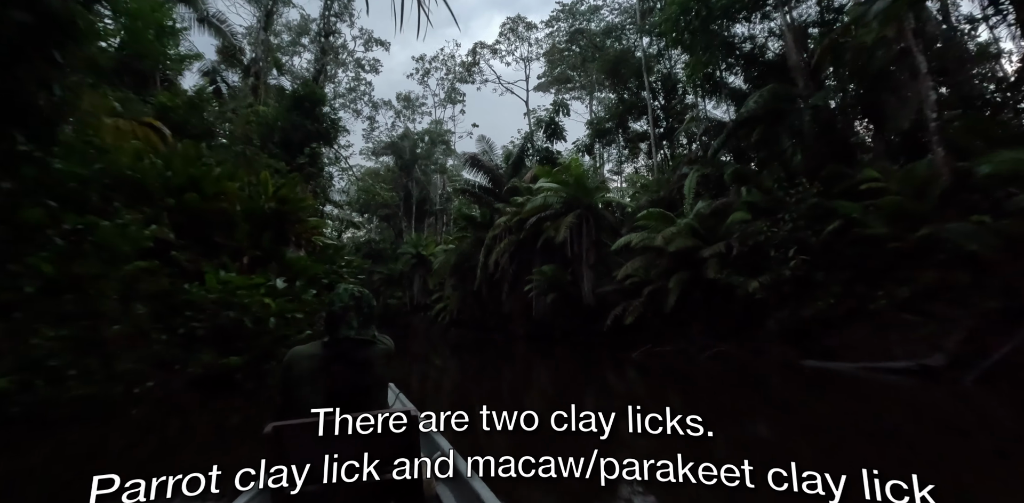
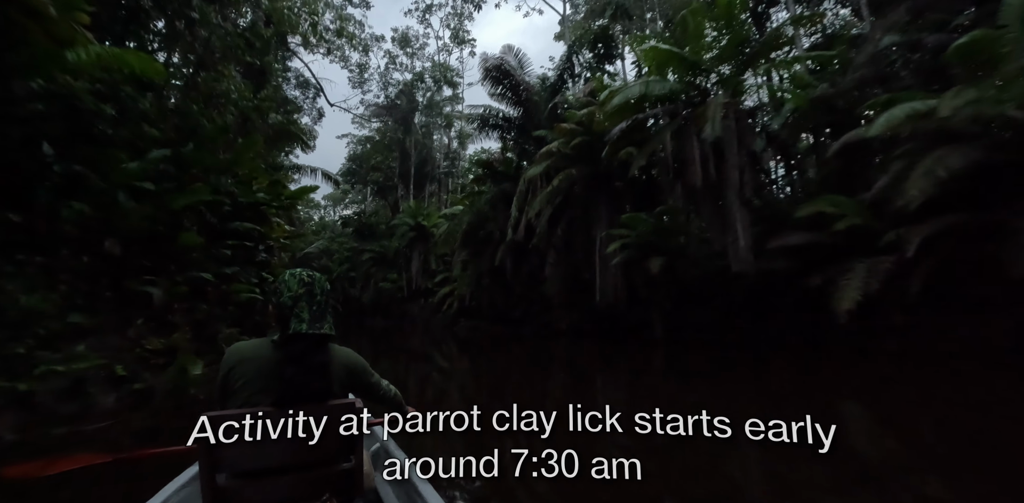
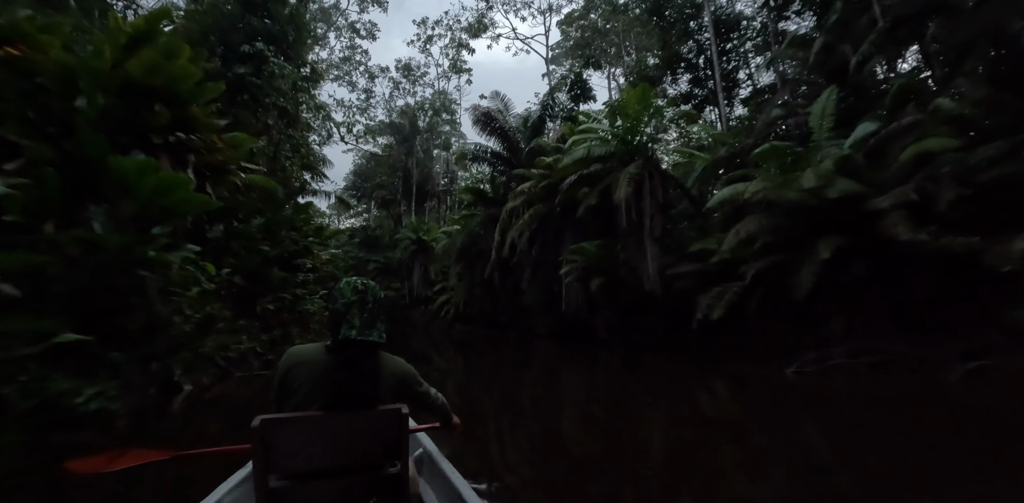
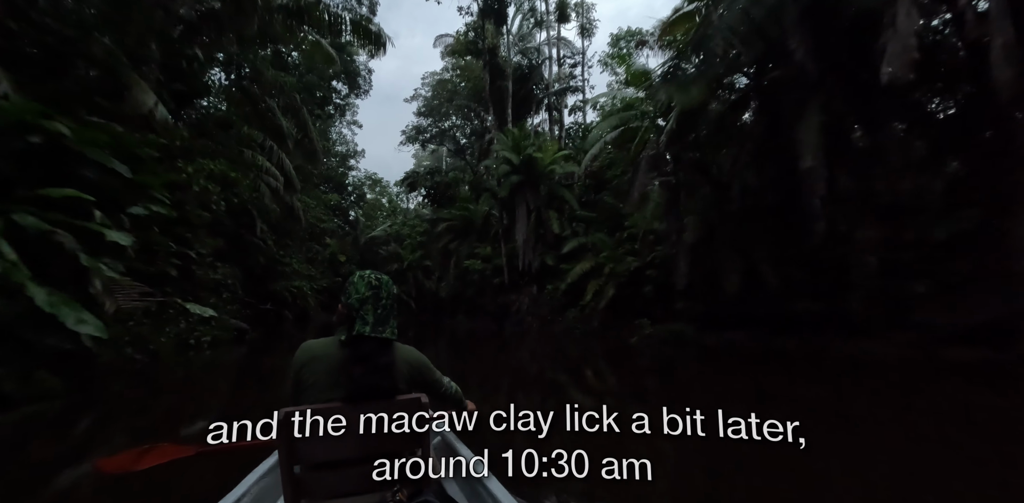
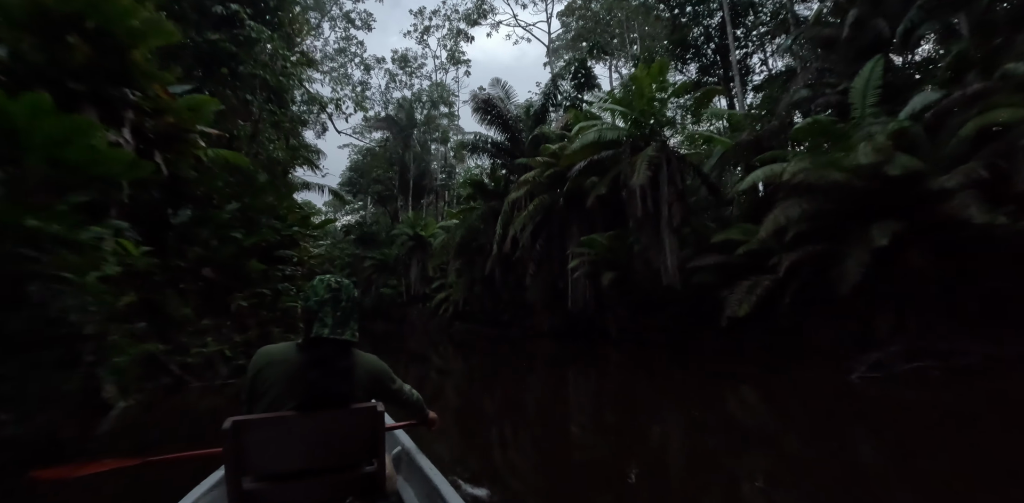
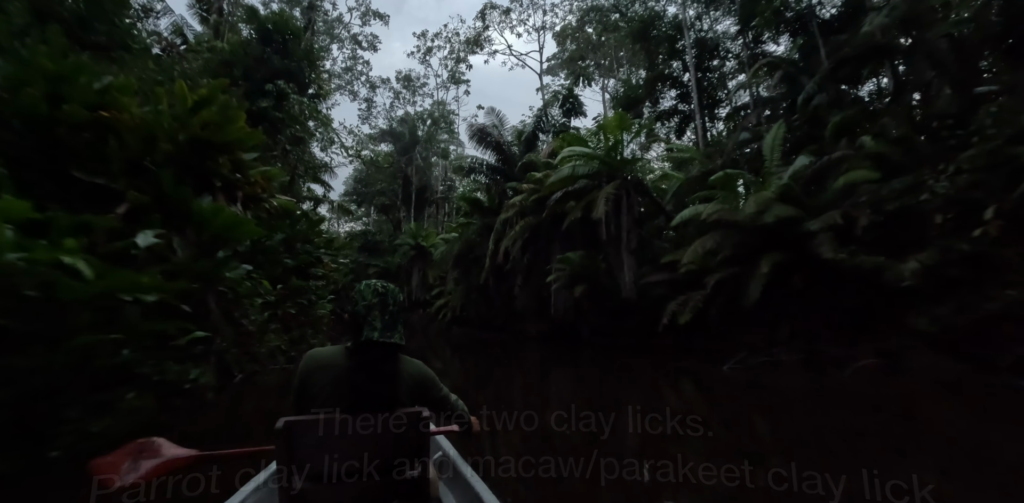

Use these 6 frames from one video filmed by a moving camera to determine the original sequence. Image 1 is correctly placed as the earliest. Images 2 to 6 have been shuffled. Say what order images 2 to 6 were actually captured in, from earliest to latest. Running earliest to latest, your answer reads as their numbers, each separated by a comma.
6, 3, 5, 2, 4
